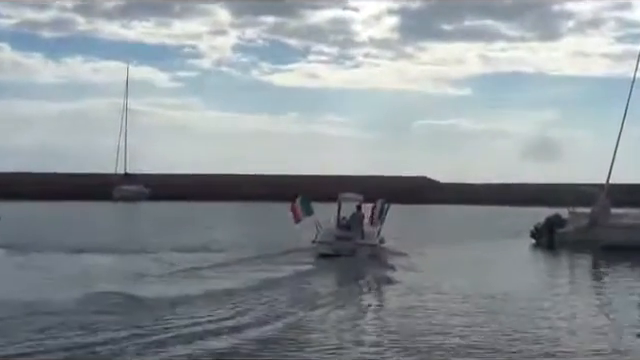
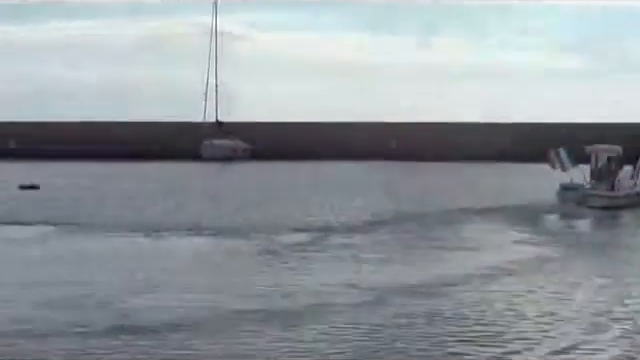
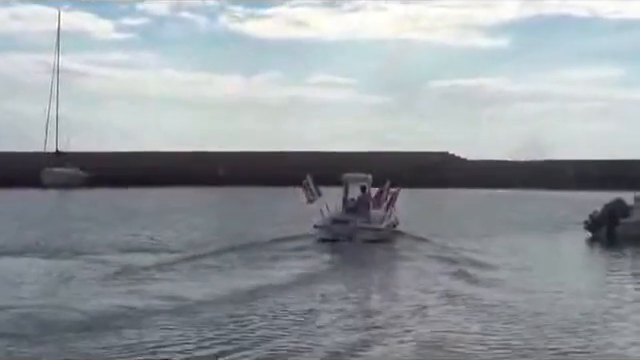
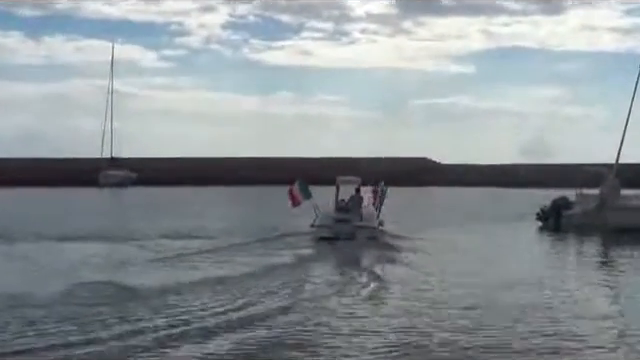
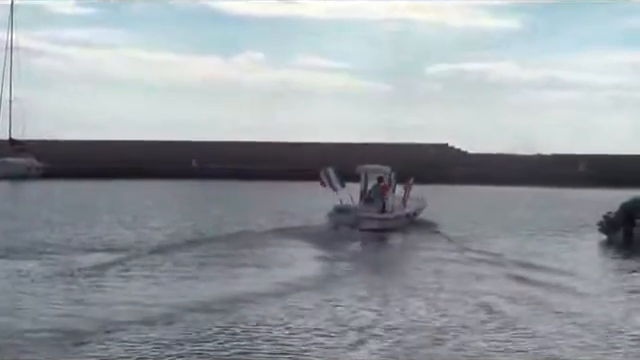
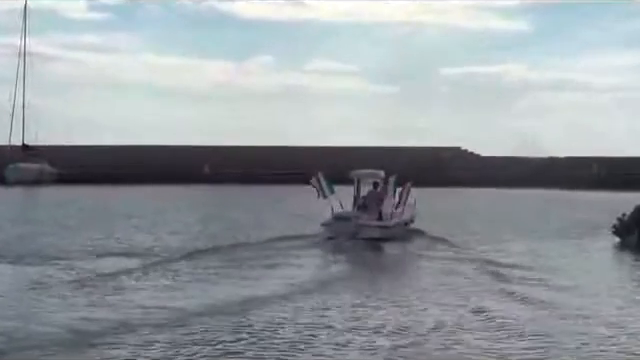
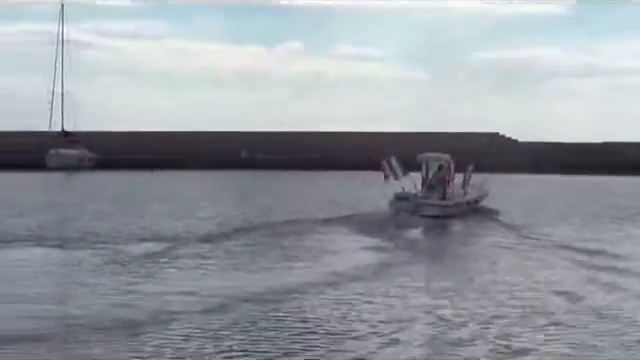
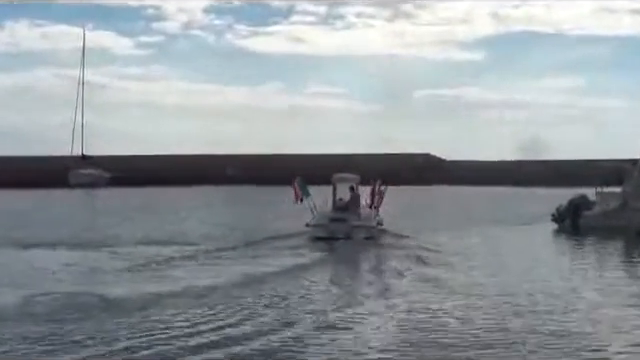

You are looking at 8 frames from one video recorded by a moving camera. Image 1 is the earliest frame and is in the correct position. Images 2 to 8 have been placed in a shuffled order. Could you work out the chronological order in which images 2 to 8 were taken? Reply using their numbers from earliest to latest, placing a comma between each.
4, 8, 3, 6, 5, 7, 2
